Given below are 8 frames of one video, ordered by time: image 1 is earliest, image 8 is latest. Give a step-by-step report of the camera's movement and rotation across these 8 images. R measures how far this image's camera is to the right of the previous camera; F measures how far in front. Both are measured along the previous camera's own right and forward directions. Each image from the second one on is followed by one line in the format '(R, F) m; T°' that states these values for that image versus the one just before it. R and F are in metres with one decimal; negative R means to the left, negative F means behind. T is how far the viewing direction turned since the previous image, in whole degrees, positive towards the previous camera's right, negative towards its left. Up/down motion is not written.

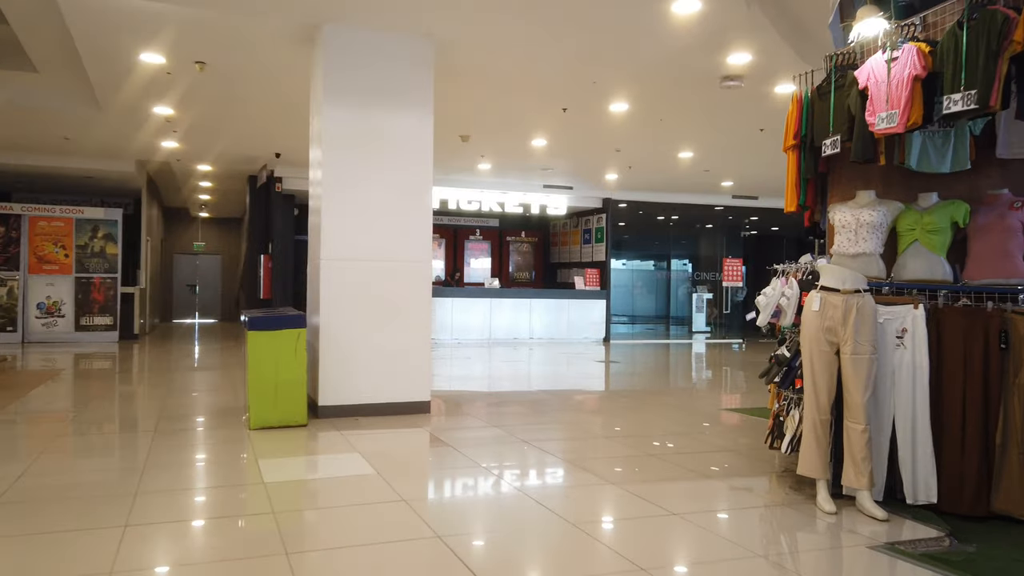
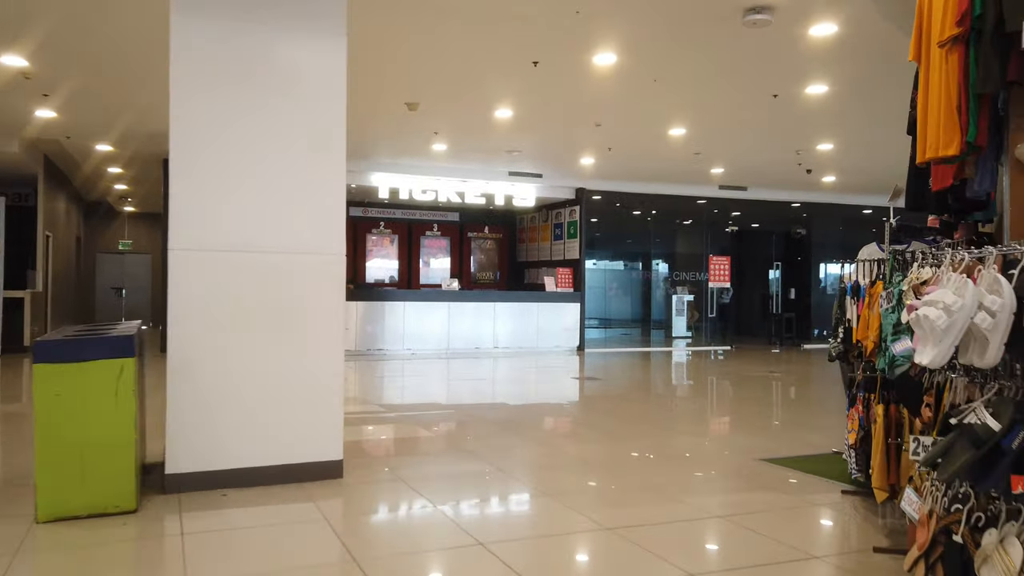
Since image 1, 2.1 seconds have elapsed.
(+0.1, +1.7) m; +3°
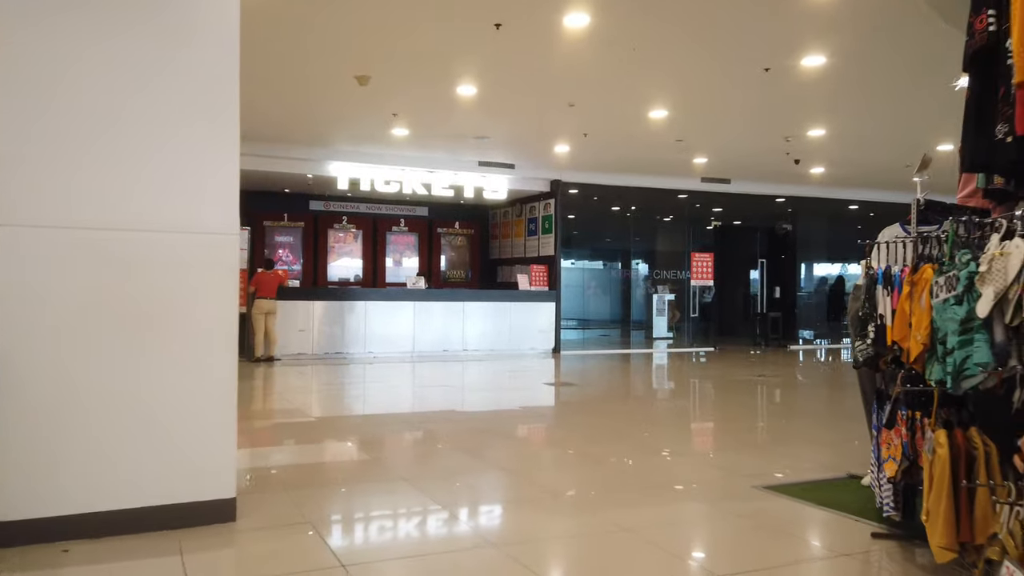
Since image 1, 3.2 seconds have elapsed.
(+0.1, +0.8) m; +2°
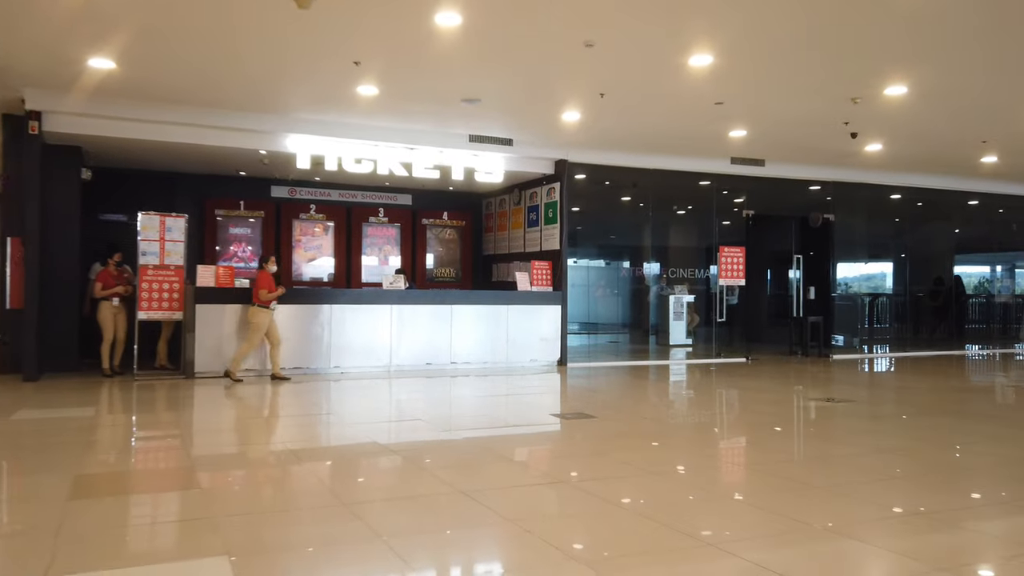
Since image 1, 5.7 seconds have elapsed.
(0.0, +1.8) m; 0°
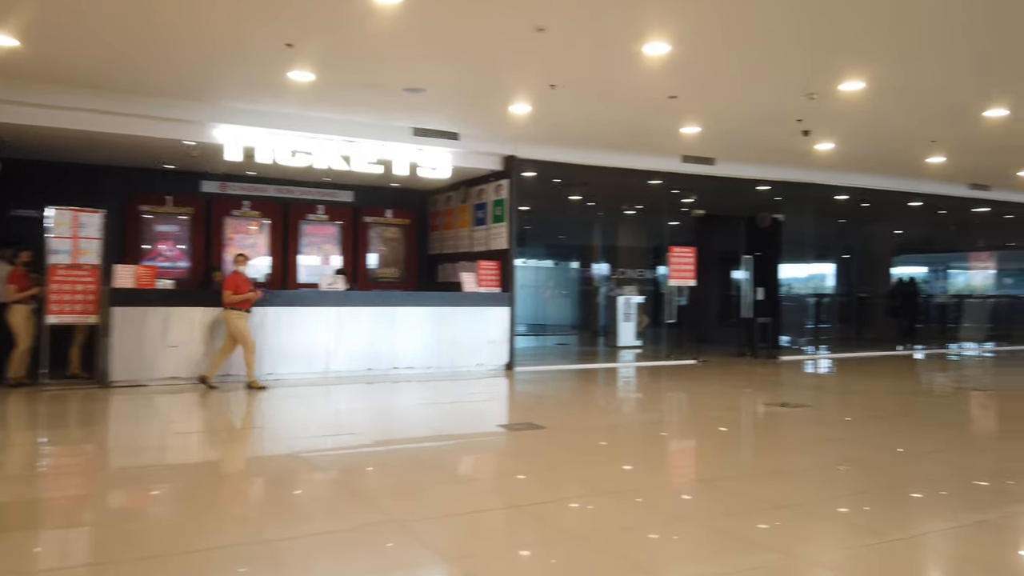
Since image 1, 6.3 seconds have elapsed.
(0.0, +0.4) m; +4°
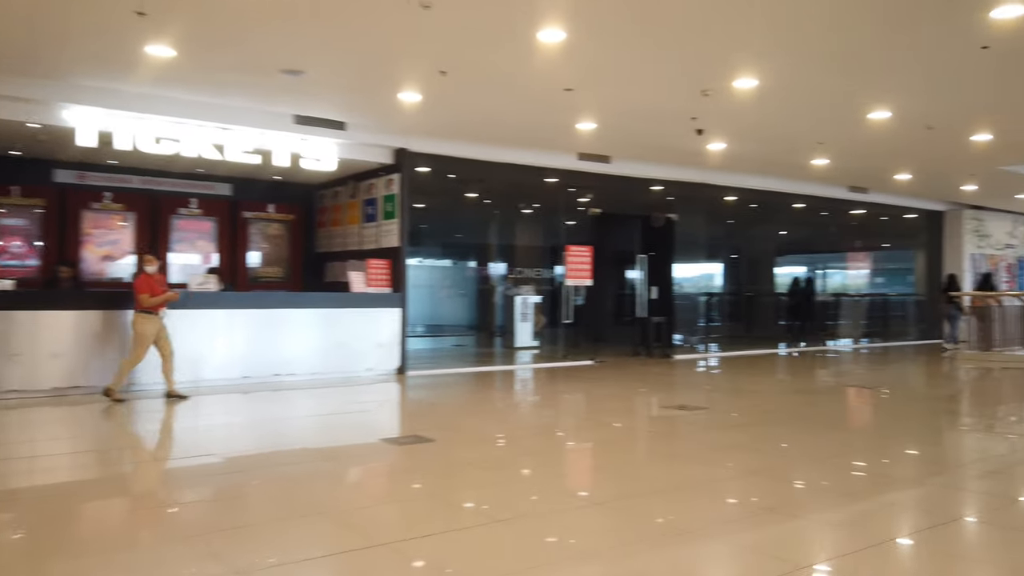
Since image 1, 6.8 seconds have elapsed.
(+0.1, +0.4) m; +8°
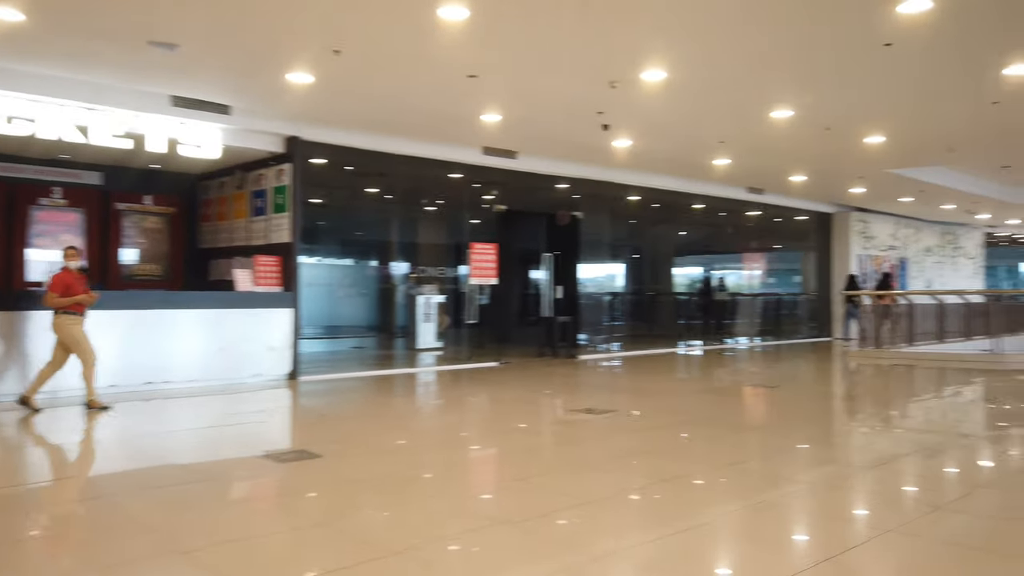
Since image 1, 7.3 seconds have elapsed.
(0.0, +0.4) m; +7°
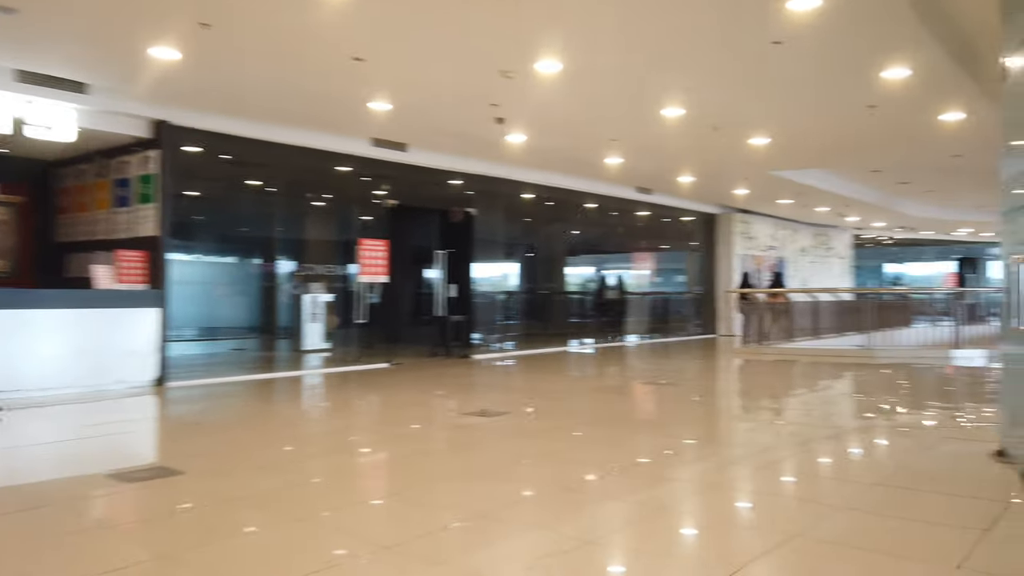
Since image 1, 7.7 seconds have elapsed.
(0.0, +0.3) m; +8°
